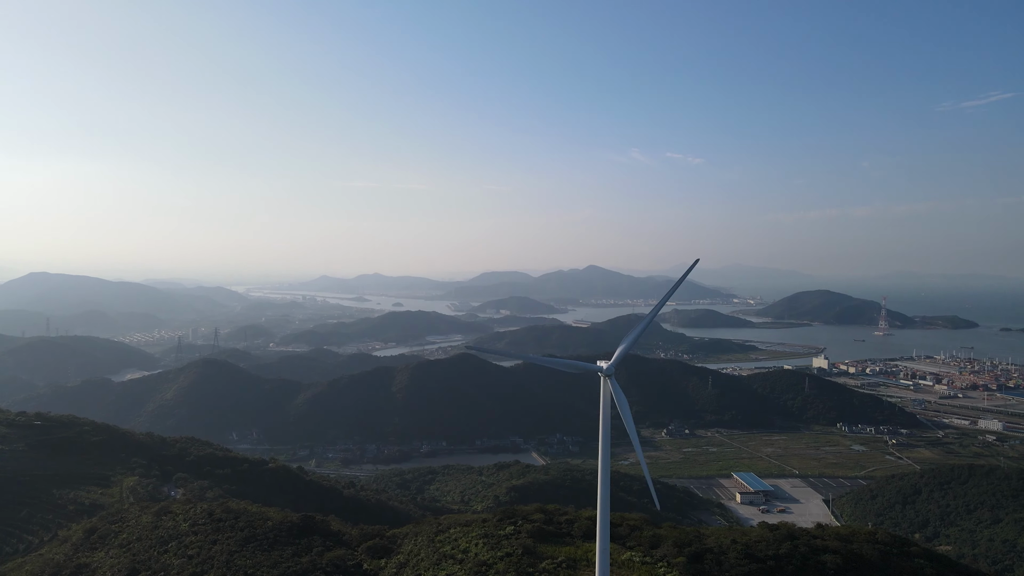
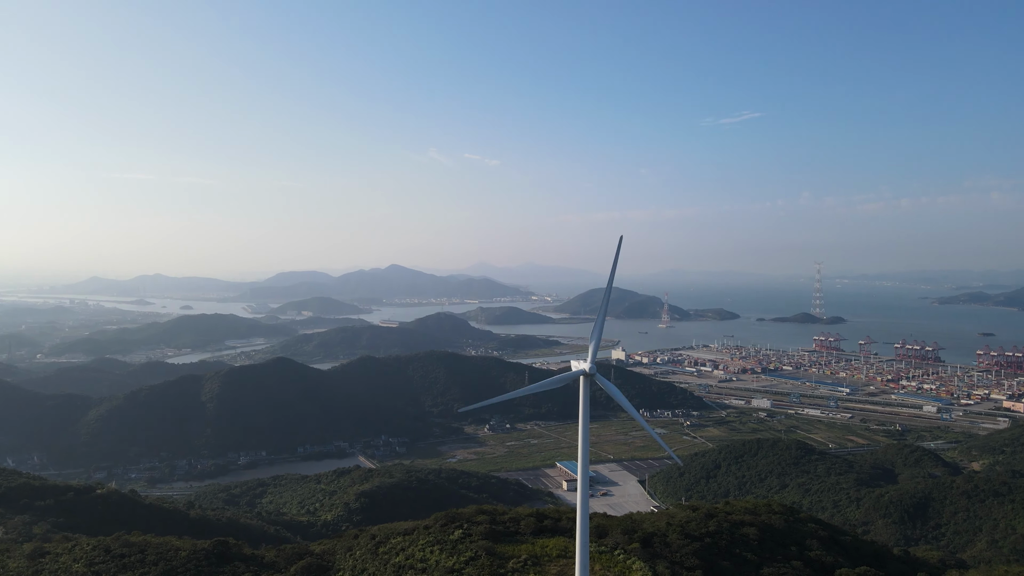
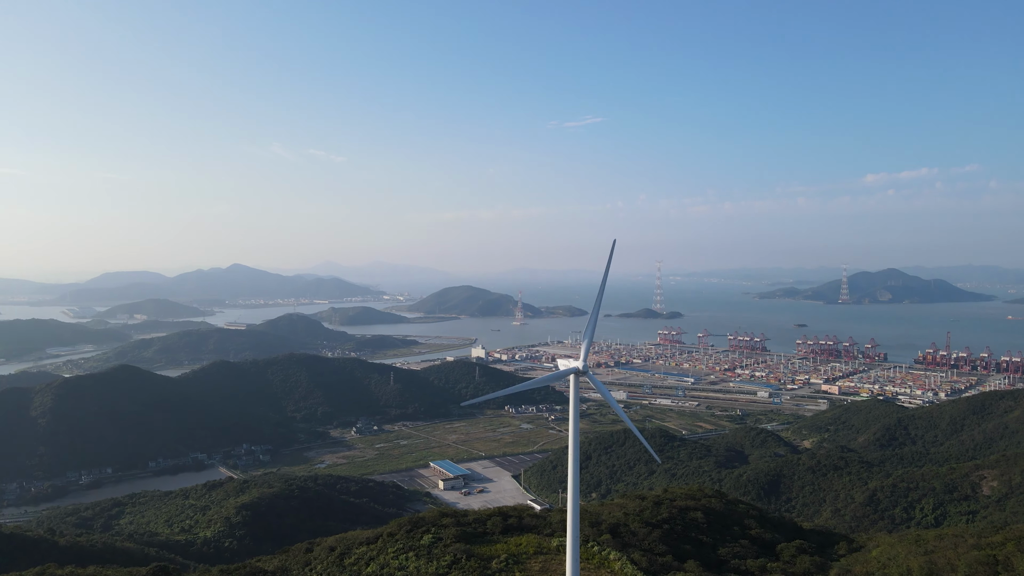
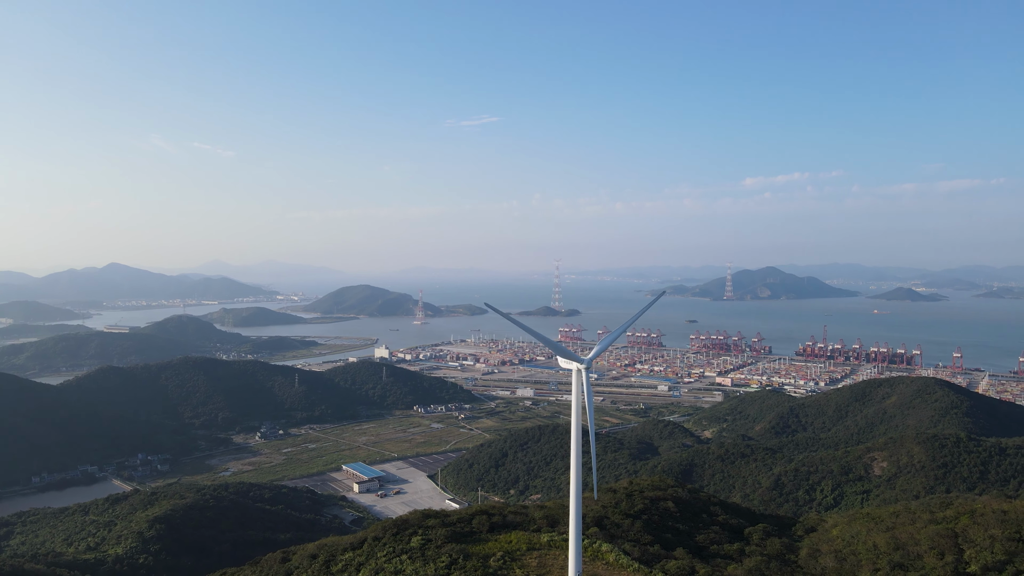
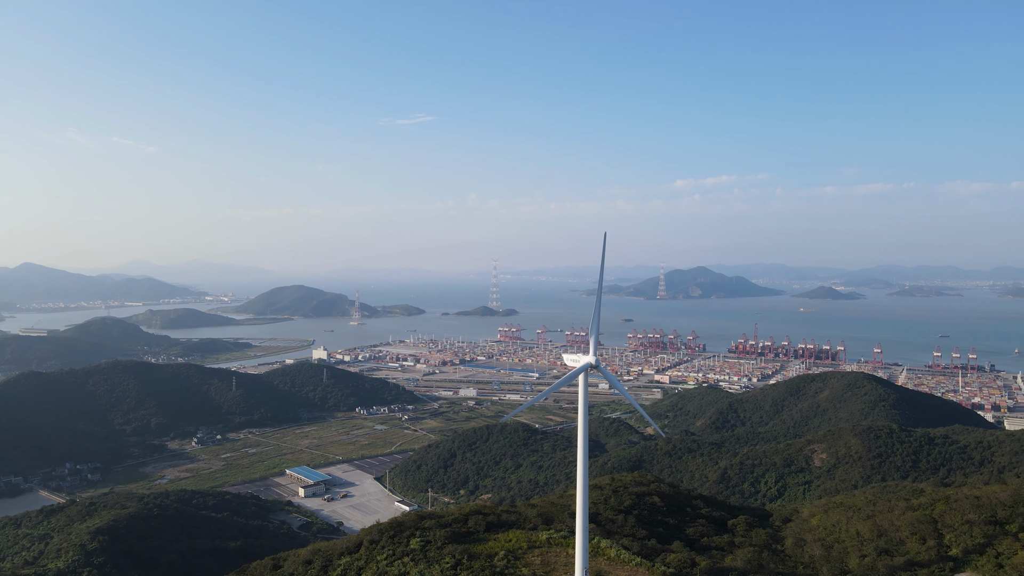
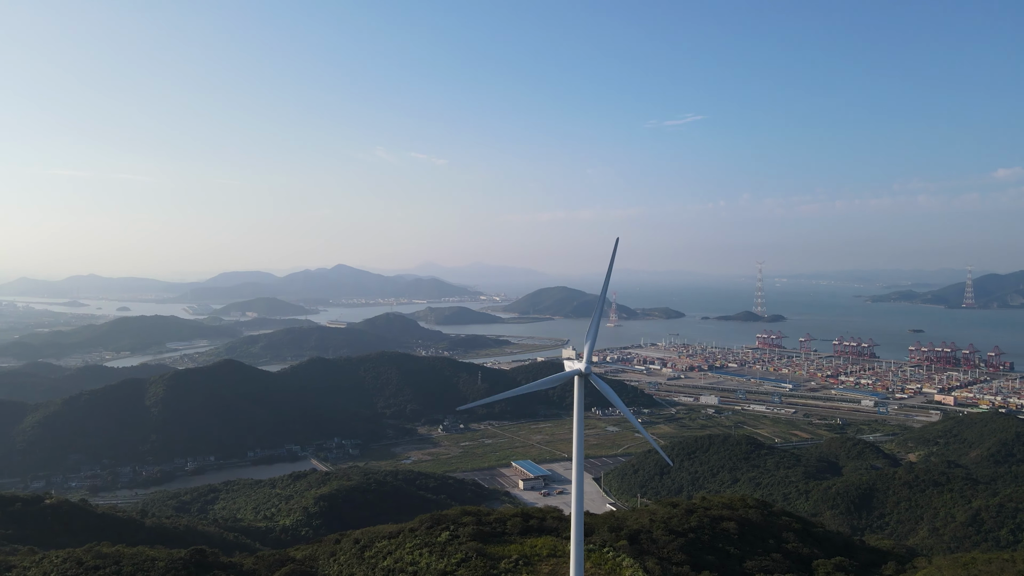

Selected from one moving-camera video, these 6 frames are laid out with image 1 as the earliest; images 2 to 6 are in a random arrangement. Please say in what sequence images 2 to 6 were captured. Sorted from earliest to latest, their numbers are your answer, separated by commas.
2, 6, 3, 4, 5
